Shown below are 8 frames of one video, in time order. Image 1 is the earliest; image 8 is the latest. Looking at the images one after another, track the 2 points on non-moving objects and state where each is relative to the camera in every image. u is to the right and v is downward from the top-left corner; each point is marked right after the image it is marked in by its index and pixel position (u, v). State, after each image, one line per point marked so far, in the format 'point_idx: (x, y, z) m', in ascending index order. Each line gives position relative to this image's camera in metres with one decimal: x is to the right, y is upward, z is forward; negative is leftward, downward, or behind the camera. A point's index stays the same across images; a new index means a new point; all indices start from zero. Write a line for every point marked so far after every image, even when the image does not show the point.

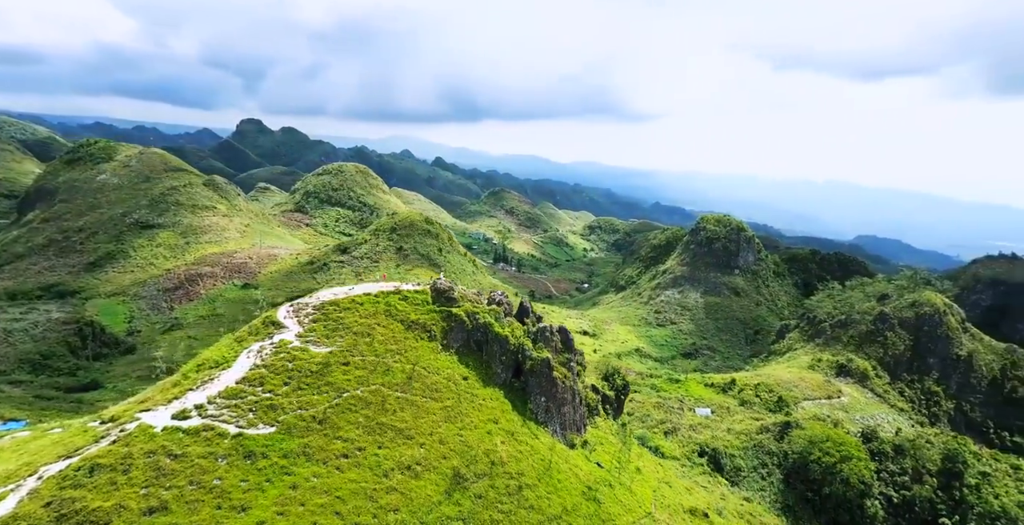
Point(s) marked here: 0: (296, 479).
0: (-8.7, -8.8, +18.9) m
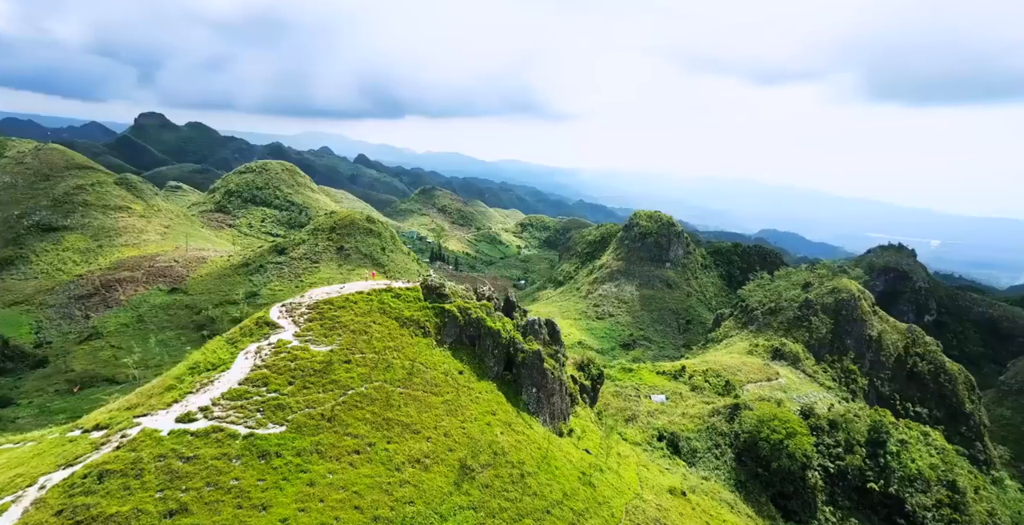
0: (-8.1, -8.7, +19.2) m
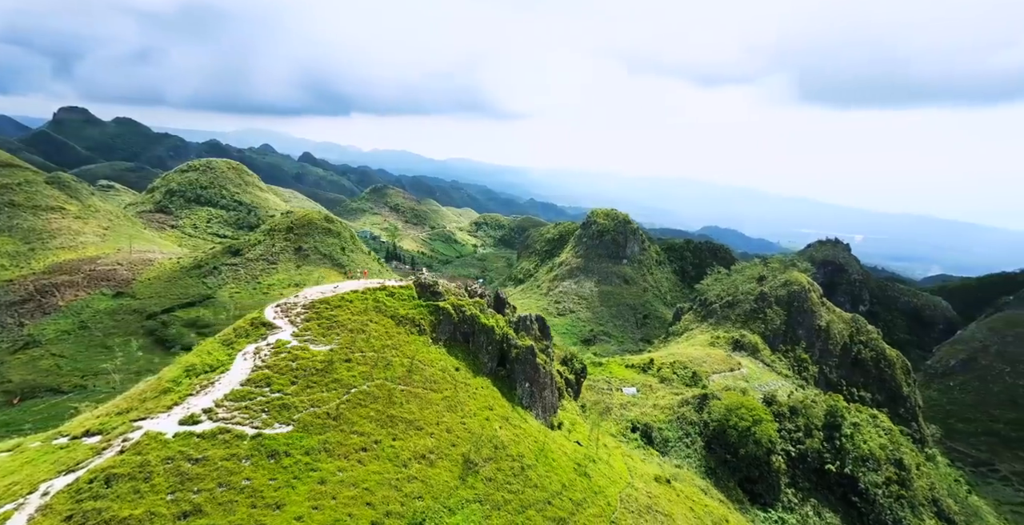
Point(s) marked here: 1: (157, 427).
0: (-7.7, -8.7, +19.4) m
1: (-14.7, -6.8, +19.8) m
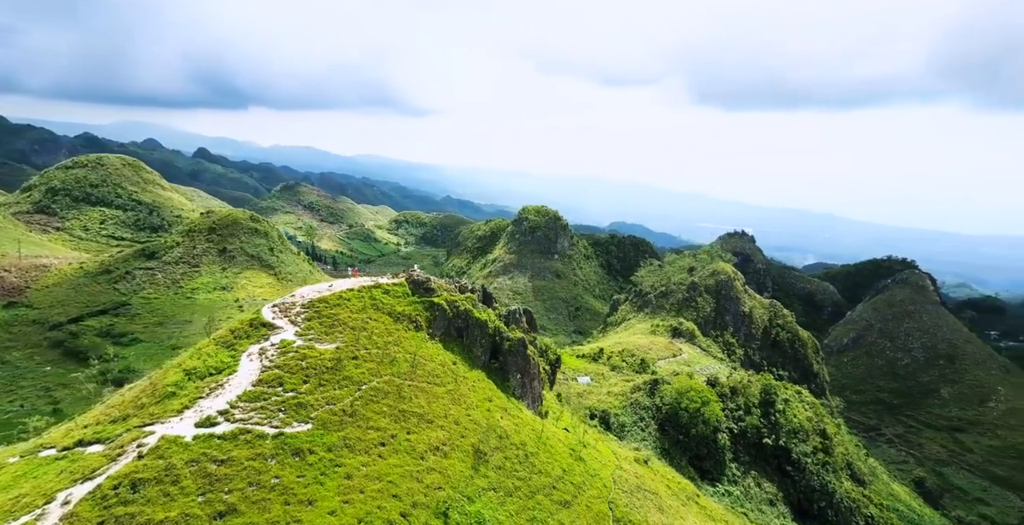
0: (-6.9, -8.7, +19.9) m
1: (-13.9, -6.9, +19.5) m
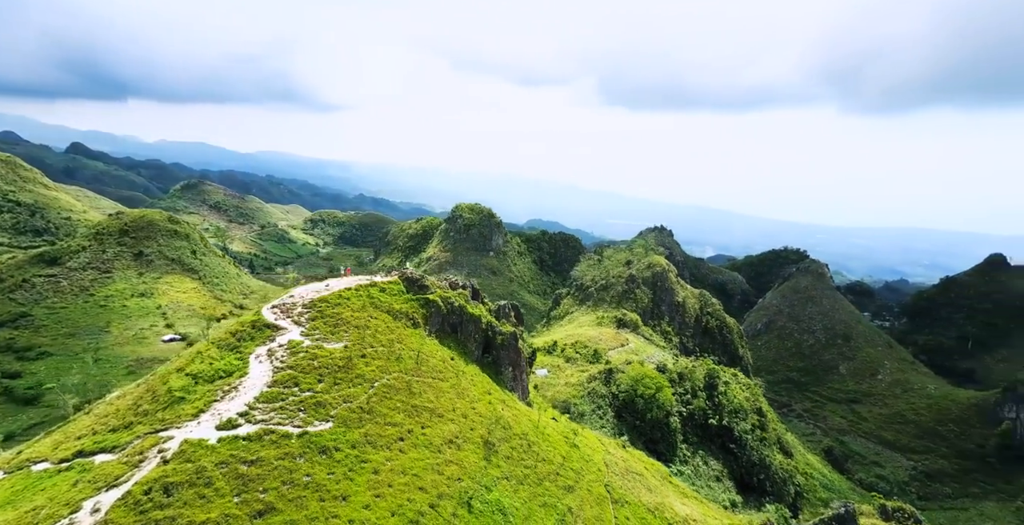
0: (-5.9, -8.7, +20.5) m
1: (-12.8, -7.0, +19.2) m
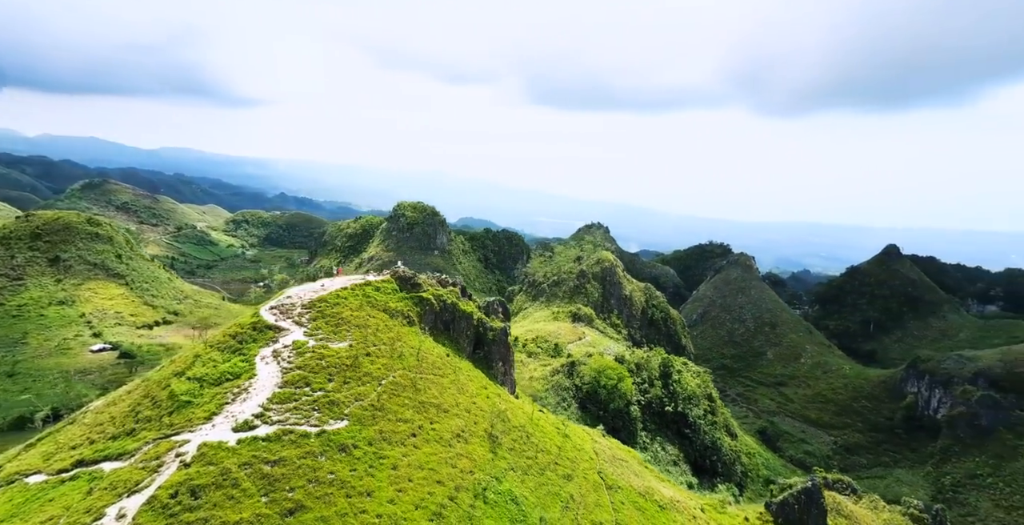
0: (-5.3, -8.7, +21.1) m
1: (-12.1, -7.1, +19.1) m
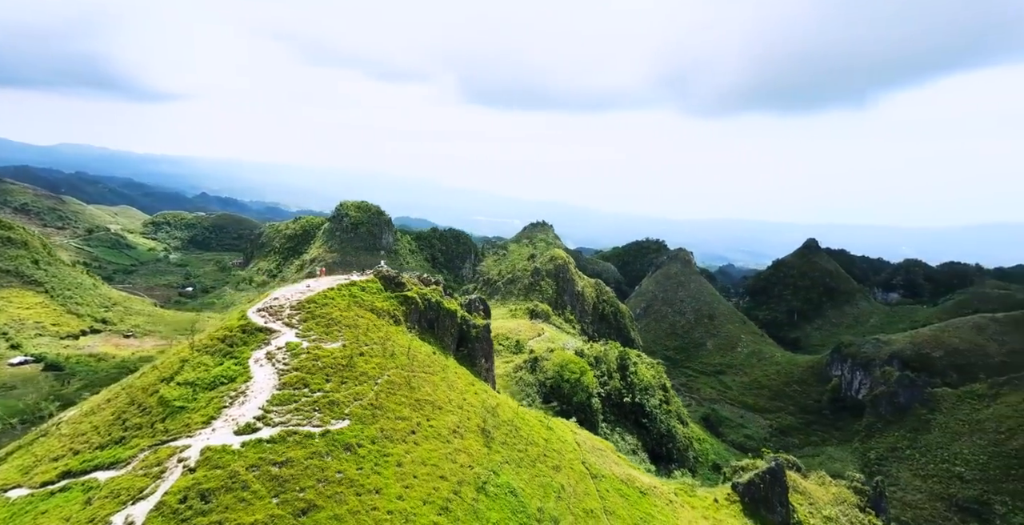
0: (-5.2, -8.7, +21.5) m
1: (-11.8, -7.1, +18.8) m
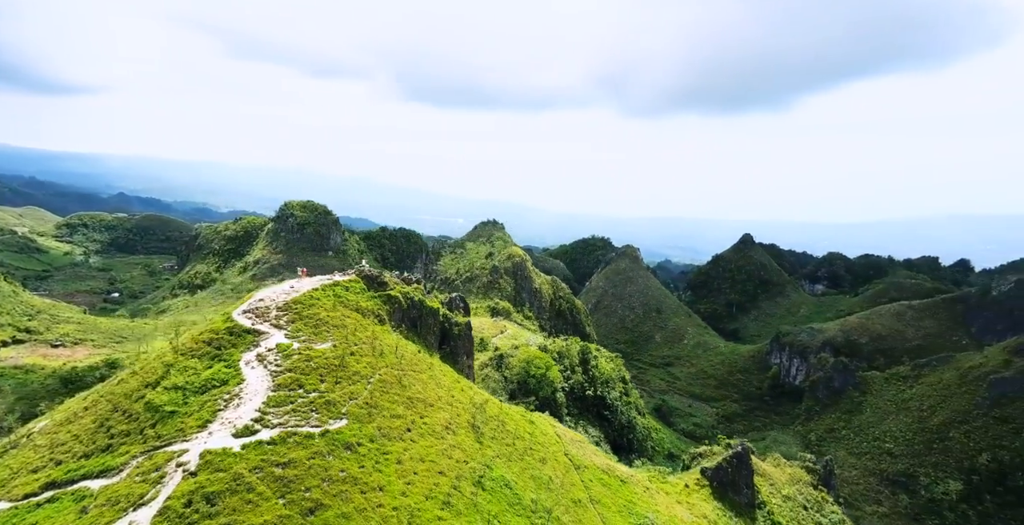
0: (-5.3, -8.7, +21.8) m
1: (-11.6, -7.2, +18.6) m
